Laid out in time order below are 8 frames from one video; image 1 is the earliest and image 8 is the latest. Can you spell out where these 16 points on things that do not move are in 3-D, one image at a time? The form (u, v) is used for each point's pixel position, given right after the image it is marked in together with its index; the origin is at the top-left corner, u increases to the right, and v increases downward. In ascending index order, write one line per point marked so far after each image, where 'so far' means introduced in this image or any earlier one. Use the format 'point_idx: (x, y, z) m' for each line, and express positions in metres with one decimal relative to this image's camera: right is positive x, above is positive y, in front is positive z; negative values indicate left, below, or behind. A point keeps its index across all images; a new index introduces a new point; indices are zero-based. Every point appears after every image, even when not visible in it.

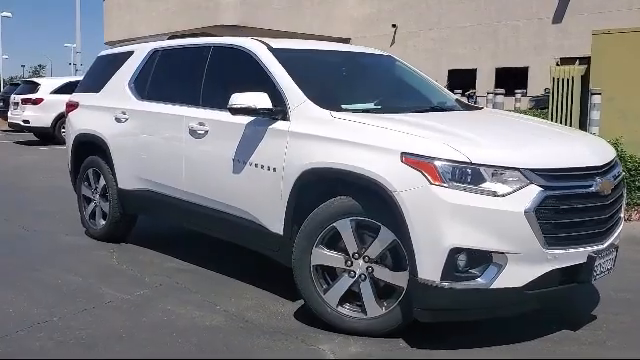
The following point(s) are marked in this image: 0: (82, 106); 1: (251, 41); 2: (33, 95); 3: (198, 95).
0: (-2.2, +0.7, +7.0) m
1: (-0.5, +1.0, +5.4) m
2: (-7.0, +2.1, +18.3) m
3: (-0.9, +0.6, +5.6) m
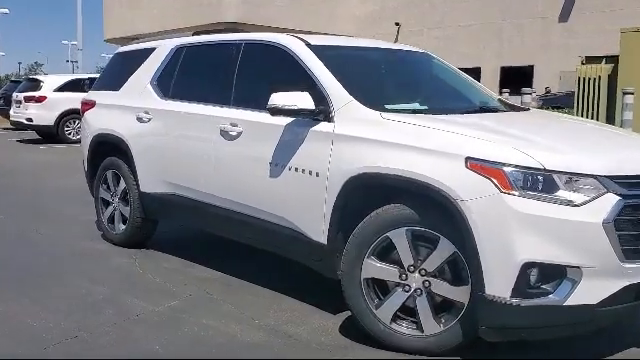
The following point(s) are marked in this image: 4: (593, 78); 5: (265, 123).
0: (-2.0, +0.7, +6.7) m
1: (-0.2, +1.0, +5.1) m
2: (-6.8, +2.1, +18.0) m
3: (-0.6, +0.6, +5.3) m
4: (+4.7, +1.7, +12.8) m
5: (-0.4, +0.4, +4.8) m
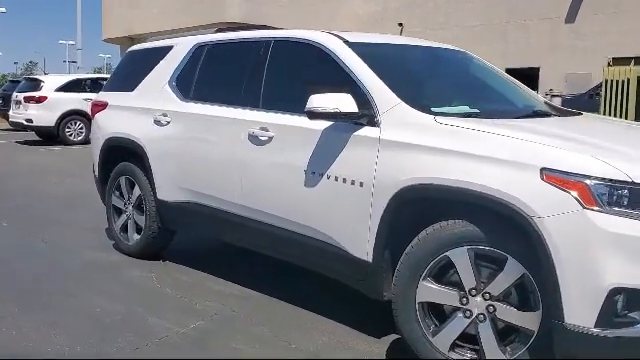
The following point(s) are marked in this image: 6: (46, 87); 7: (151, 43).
0: (-1.7, +0.6, +6.3) m
1: (0.0, +0.9, +4.7) m
2: (-6.6, +2.0, +17.5) m
3: (-0.4, +0.5, +4.9) m
4: (+4.9, +1.6, +12.4) m
5: (-0.1, +0.3, +4.4) m
6: (-6.4, +2.2, +17.6) m
7: (-1.4, +1.2, +6.4) m
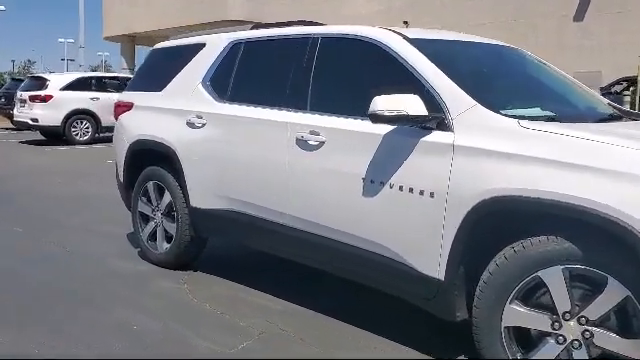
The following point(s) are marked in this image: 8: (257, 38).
0: (-1.4, +0.6, +6.0) m
1: (+0.3, +0.9, +4.3) m
2: (-6.4, +2.0, +17.2) m
3: (-0.1, +0.5, +4.5) m
4: (+5.2, +1.6, +12.1) m
5: (+0.2, +0.3, +4.1) m
6: (-6.2, +2.2, +17.3) m
7: (-1.1, +1.1, +6.0) m
8: (-0.4, +1.0, +5.1) m
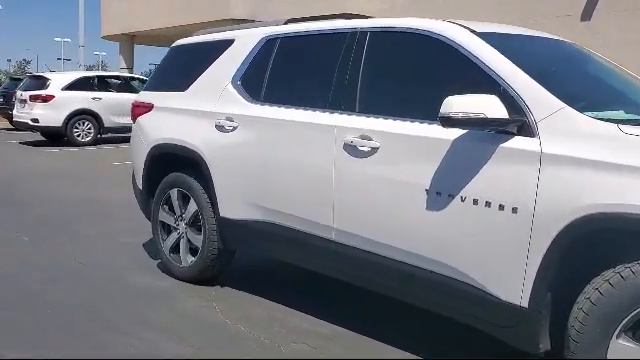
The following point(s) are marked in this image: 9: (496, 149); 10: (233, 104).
0: (-1.2, +0.5, +5.5) m
1: (+0.6, +0.8, +3.9) m
2: (-6.2, +2.0, +16.7) m
3: (+0.2, +0.4, +4.1) m
4: (+5.4, +1.6, +11.6) m
5: (+0.5, +0.2, +3.6) m
6: (-6.0, +2.1, +16.8) m
7: (-0.9, +1.1, +5.6) m
8: (-0.2, +0.9, +4.7) m
9: (+0.8, +0.1, +3.3) m
10: (-0.6, +0.5, +4.9) m
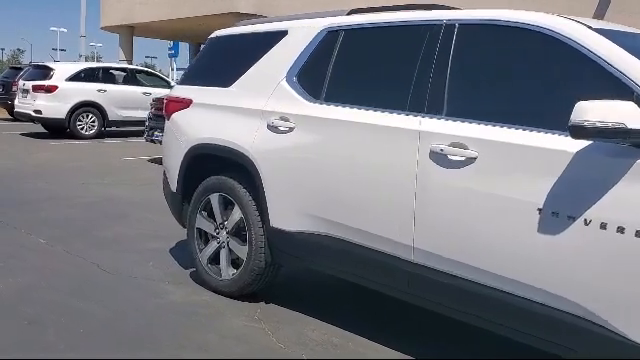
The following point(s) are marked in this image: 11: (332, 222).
0: (-0.8, +0.5, +5.0) m
1: (+1.0, +0.7, +3.4) m
2: (-5.9, +2.1, +16.1) m
3: (+0.6, +0.4, +3.6) m
4: (+5.8, +1.4, +11.2) m
5: (+0.9, +0.1, +3.2) m
6: (-5.7, +2.2, +16.2) m
7: (-0.5, +1.0, +5.1) m
8: (+0.2, +0.9, +4.2) m
9: (+1.2, +0.1, +2.8) m
10: (-0.2, +0.5, +4.4) m
11: (+0.1, -0.2, +4.1) m
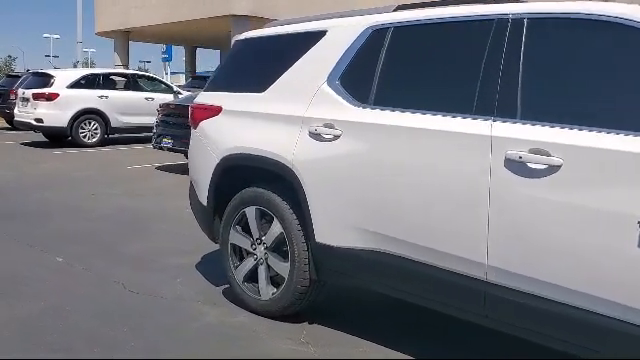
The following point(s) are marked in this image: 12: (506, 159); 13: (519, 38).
0: (-0.6, +0.4, +4.7) m
1: (+1.2, +0.7, +3.1) m
2: (-5.7, +1.9, +15.8) m
3: (+0.8, +0.3, +3.3) m
4: (+5.9, +1.5, +10.9) m
5: (+1.1, +0.1, +2.8) m
6: (-5.5, +2.0, +15.9) m
7: (-0.2, +1.0, +4.8) m
8: (+0.5, +0.8, +3.9) m
9: (+1.4, 0.0, +2.5) m
10: (+0.1, +0.4, +4.0) m
11: (+0.3, -0.3, +3.7) m
12: (+0.8, +0.1, +3.2) m
13: (+0.9, +0.6, +3.3) m
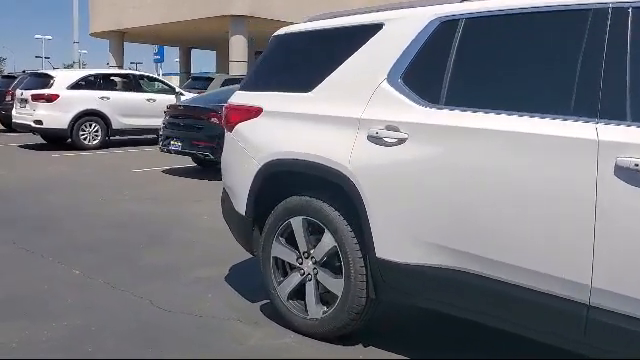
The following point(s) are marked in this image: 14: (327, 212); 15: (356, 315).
0: (-0.3, +0.4, +4.3) m
1: (+1.6, +0.7, +2.7) m
2: (-5.6, +1.8, +15.3) m
3: (+1.1, +0.3, +2.9) m
4: (+6.2, +1.4, +10.6) m
5: (+1.4, +0.1, +2.5) m
6: (-5.4, +2.0, +15.4) m
7: (+0.1, +0.9, +4.4) m
8: (+0.8, +0.8, +3.5) m
9: (+1.8, 0.0, +2.1) m
10: (+0.4, +0.4, +3.6) m
11: (+0.6, -0.3, +3.3) m
12: (+1.1, 0.0, +2.8) m
13: (+1.2, +0.6, +3.0) m
14: (0.0, -0.2, +4.0) m
15: (+0.2, -0.7, +3.9) m
